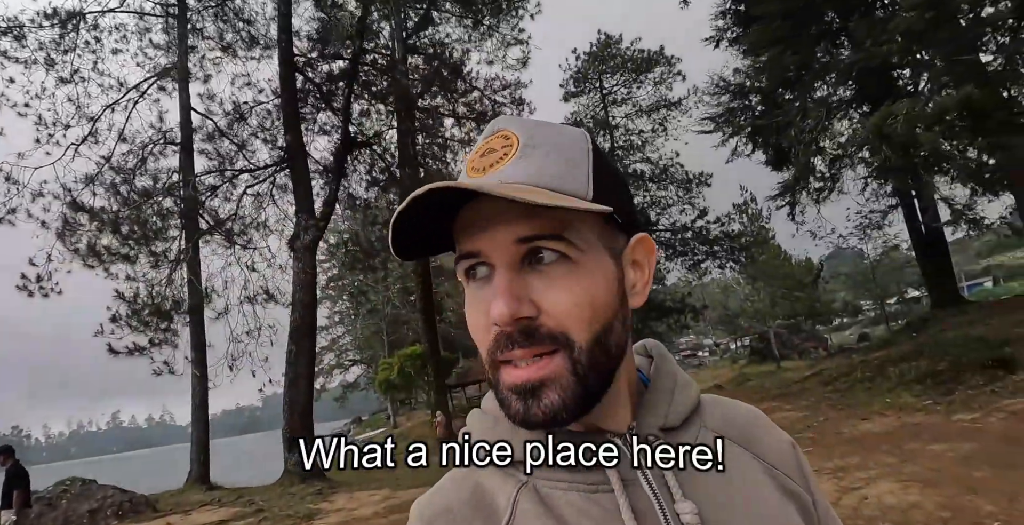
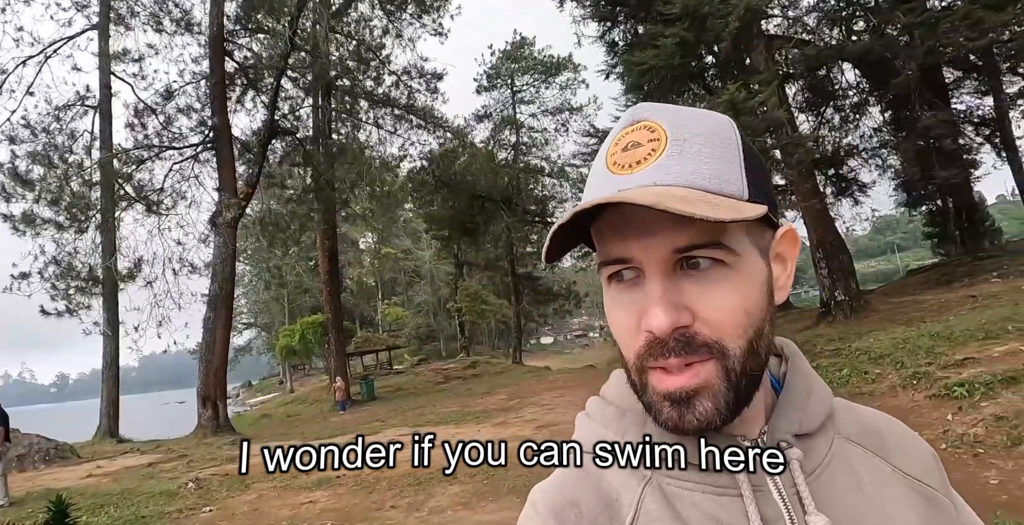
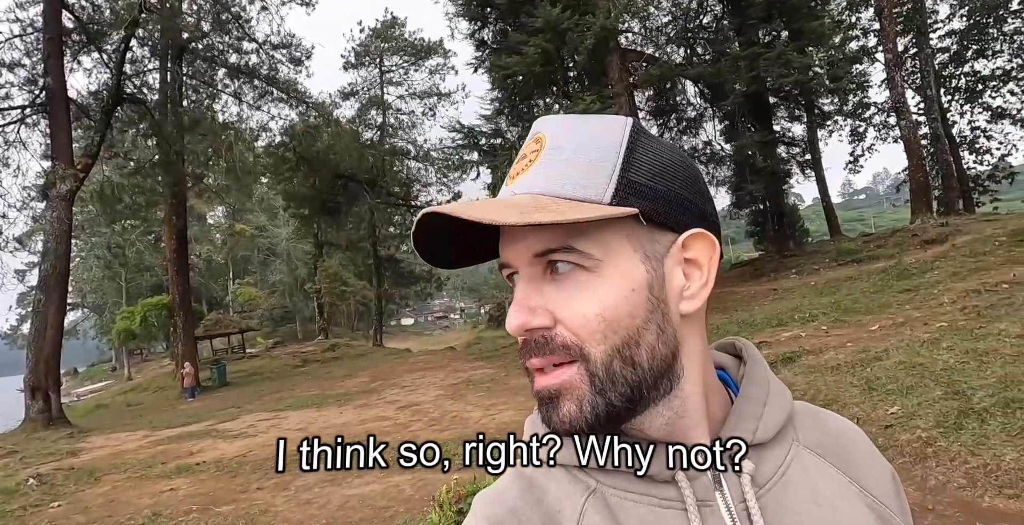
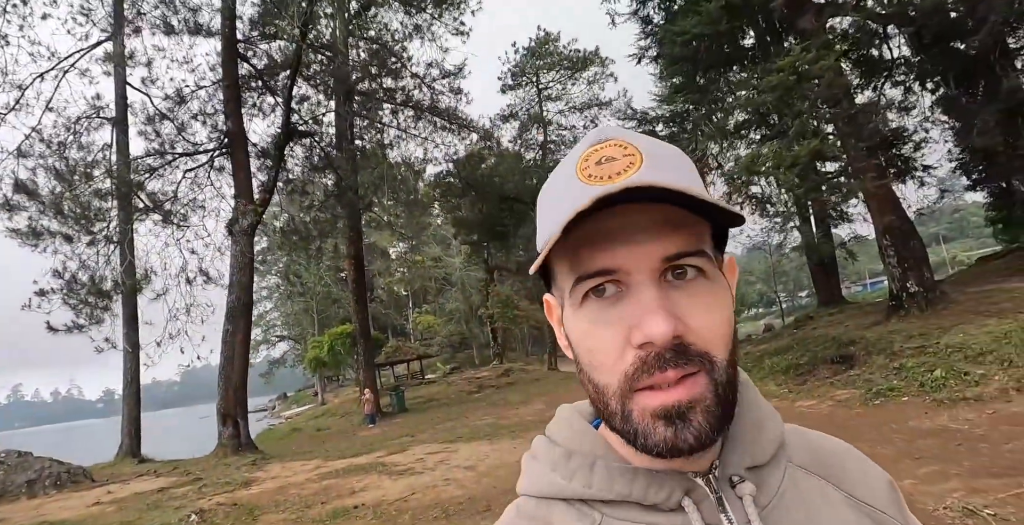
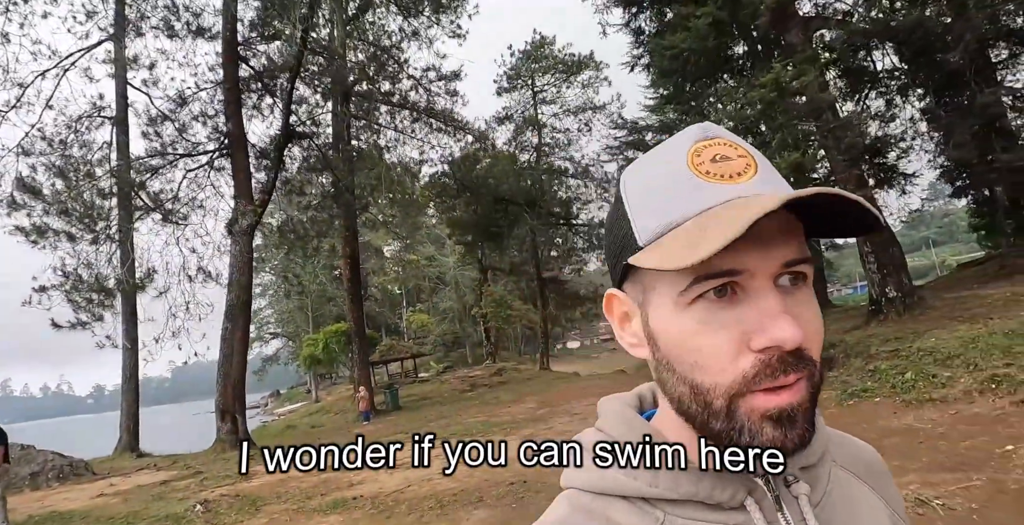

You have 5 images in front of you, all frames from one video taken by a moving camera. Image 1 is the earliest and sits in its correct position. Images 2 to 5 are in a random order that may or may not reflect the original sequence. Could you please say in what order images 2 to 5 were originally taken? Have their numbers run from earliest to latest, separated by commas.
4, 5, 2, 3
